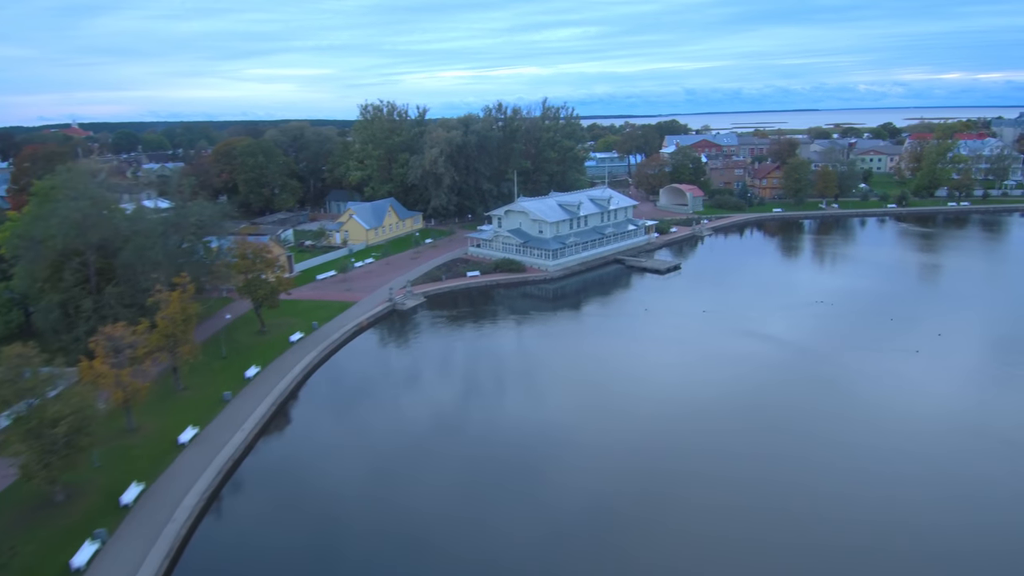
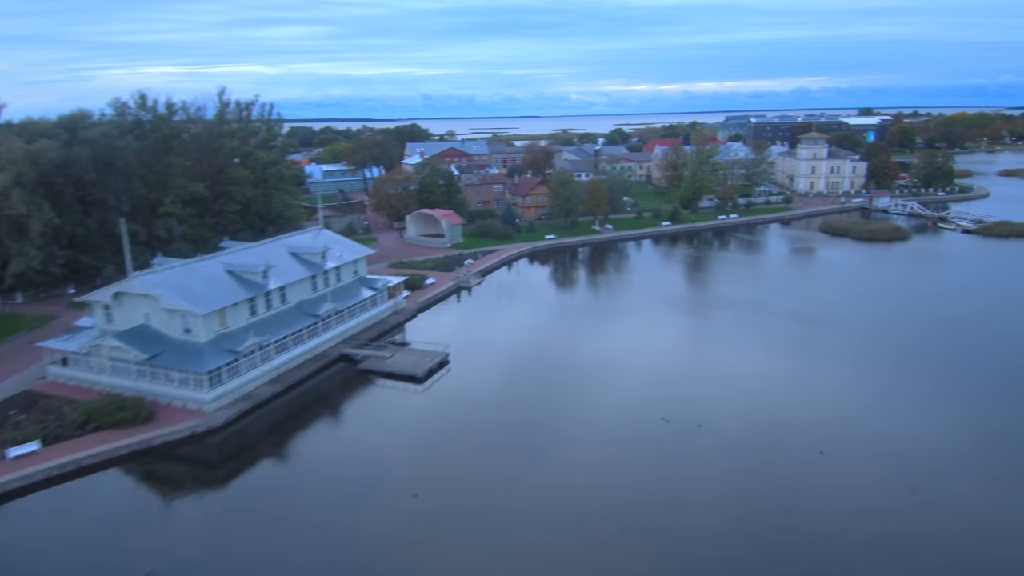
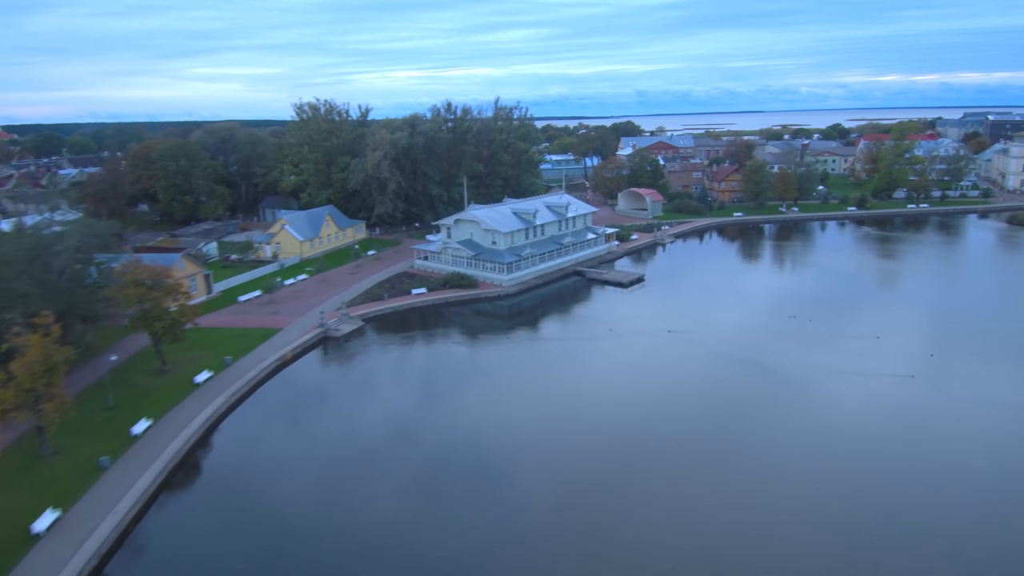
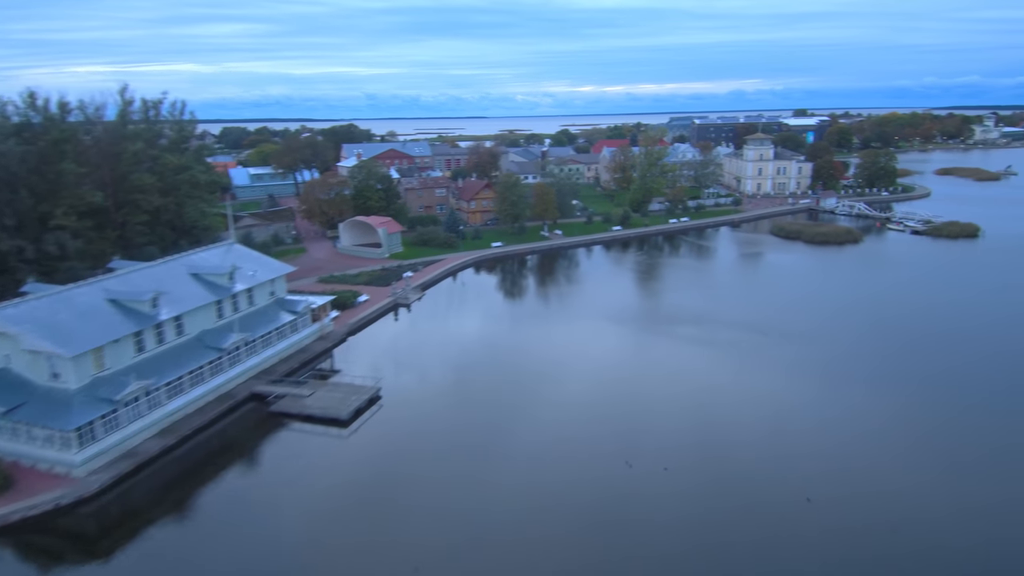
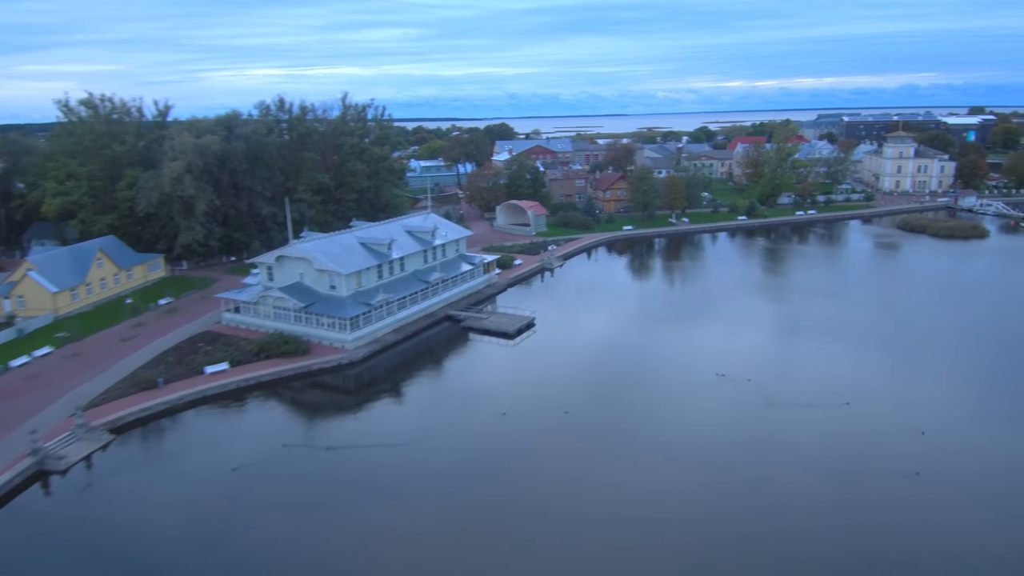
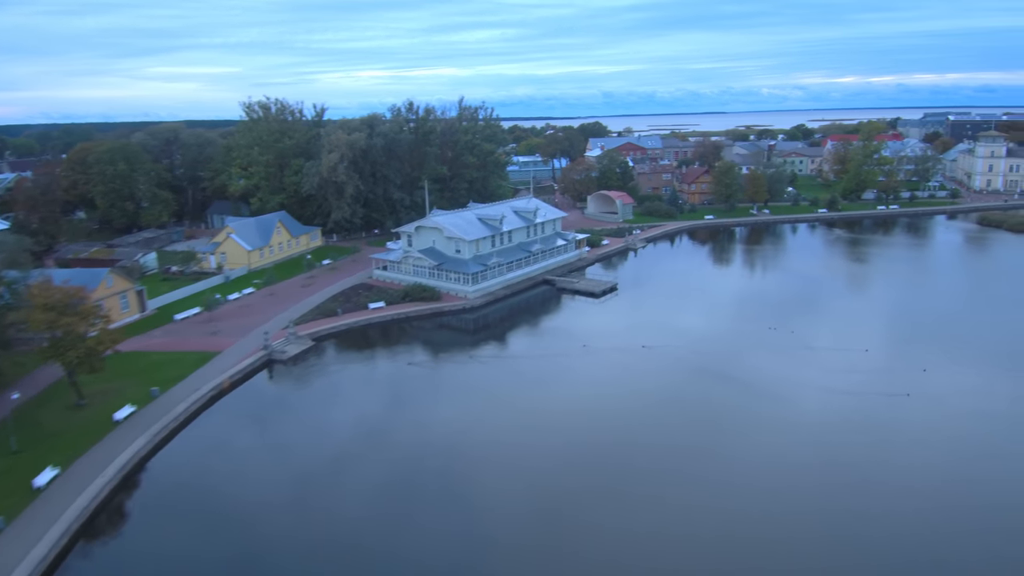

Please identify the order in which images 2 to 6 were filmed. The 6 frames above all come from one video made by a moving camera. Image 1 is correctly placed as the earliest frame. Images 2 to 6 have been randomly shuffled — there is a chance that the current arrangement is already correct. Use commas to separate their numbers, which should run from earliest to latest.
3, 6, 5, 2, 4
